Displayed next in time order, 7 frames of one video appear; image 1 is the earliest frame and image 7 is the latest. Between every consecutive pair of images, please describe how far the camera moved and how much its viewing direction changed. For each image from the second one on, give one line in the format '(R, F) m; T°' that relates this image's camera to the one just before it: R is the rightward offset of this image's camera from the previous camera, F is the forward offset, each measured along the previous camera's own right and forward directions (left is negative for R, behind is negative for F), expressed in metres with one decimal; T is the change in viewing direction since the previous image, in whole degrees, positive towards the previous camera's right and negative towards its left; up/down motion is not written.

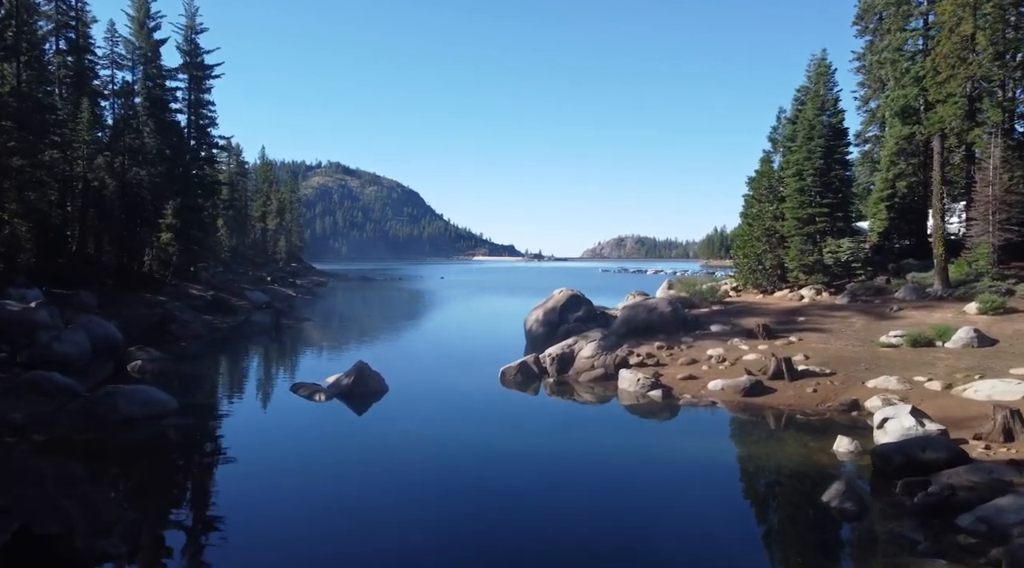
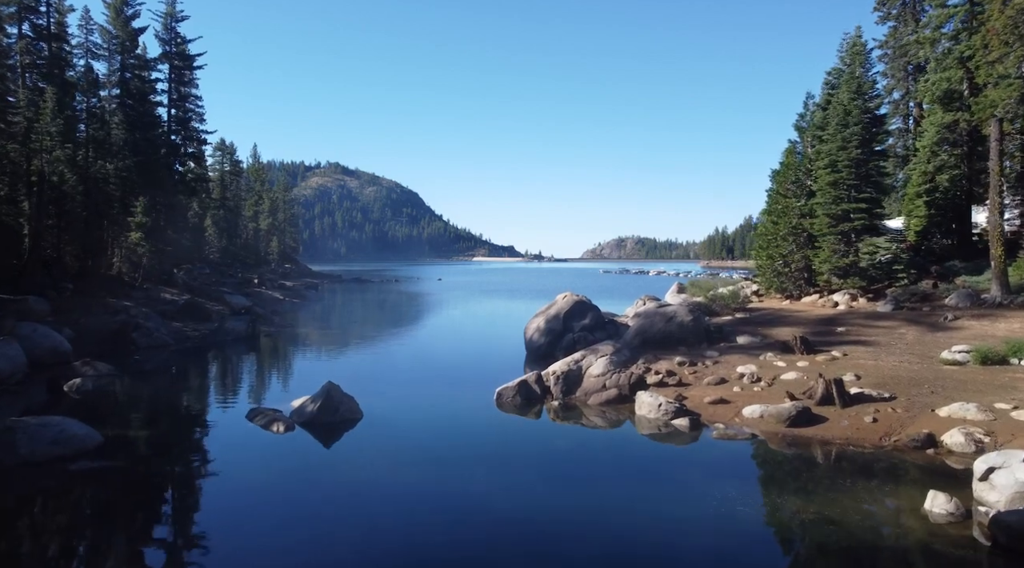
(+0.1, +3.6) m; 0°
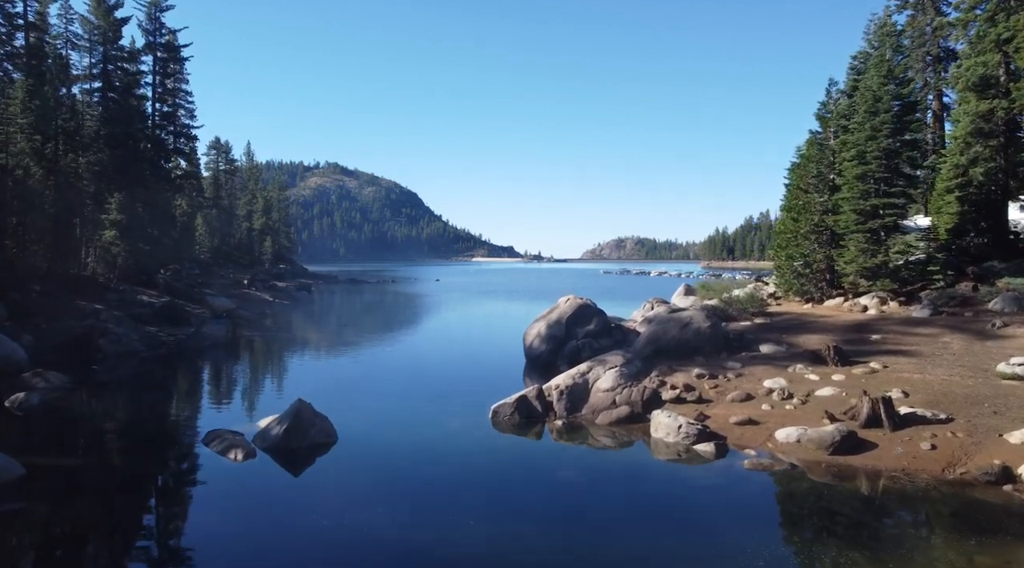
(0.0, +2.5) m; 0°
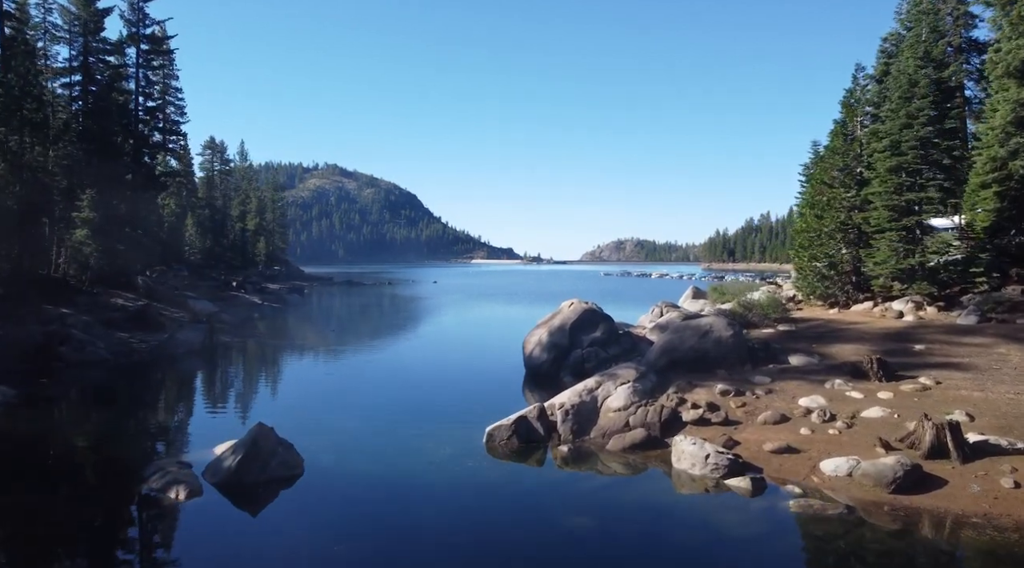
(0.0, +2.5) m; 0°
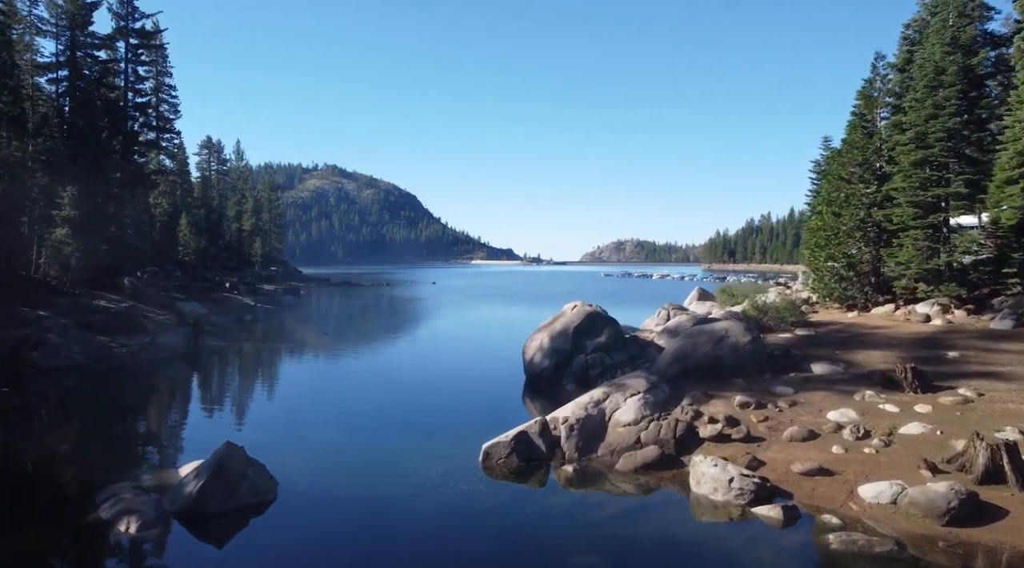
(0.0, +1.6) m; 0°
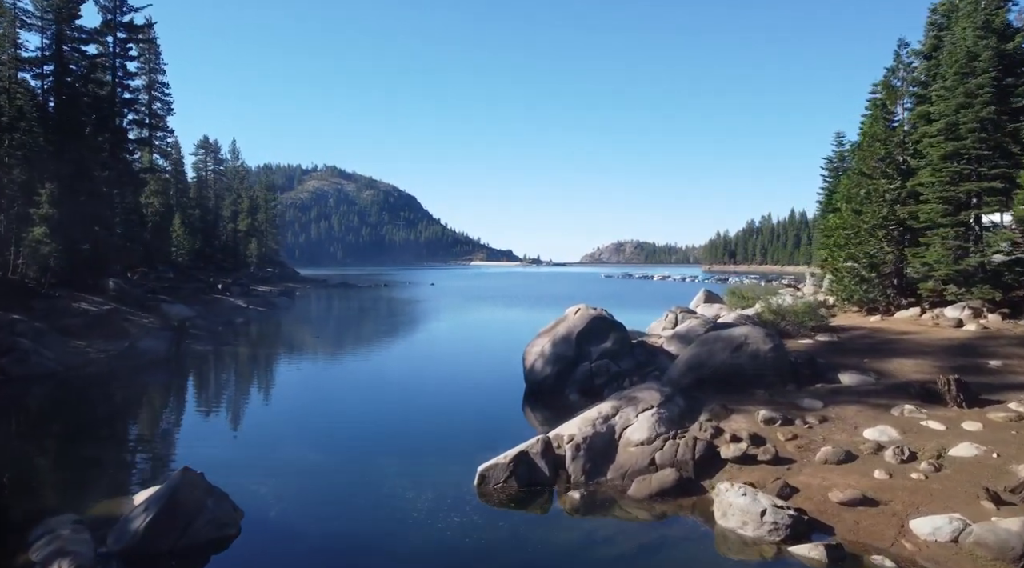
(0.0, +1.6) m; 0°
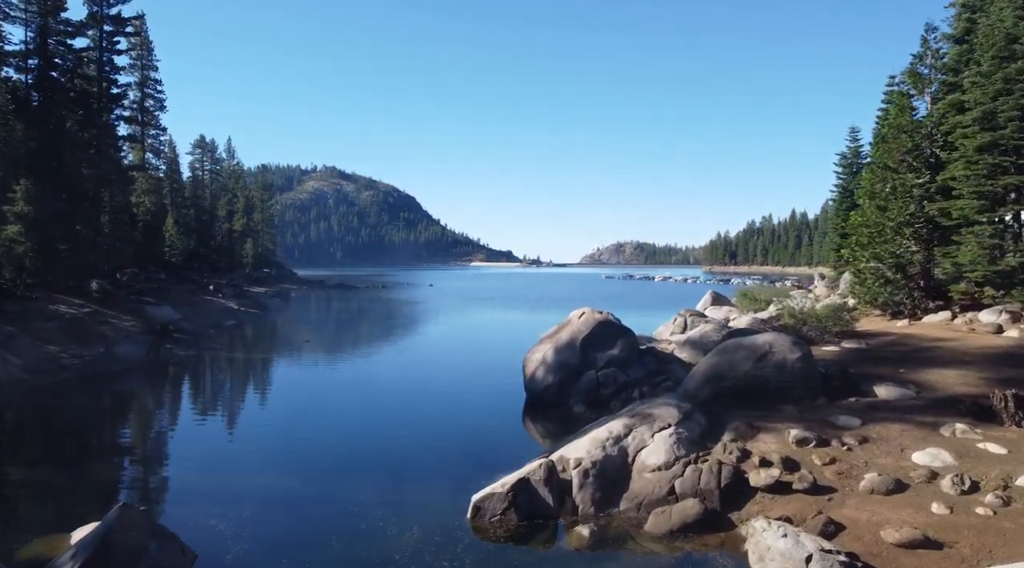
(0.0, +1.7) m; 0°
